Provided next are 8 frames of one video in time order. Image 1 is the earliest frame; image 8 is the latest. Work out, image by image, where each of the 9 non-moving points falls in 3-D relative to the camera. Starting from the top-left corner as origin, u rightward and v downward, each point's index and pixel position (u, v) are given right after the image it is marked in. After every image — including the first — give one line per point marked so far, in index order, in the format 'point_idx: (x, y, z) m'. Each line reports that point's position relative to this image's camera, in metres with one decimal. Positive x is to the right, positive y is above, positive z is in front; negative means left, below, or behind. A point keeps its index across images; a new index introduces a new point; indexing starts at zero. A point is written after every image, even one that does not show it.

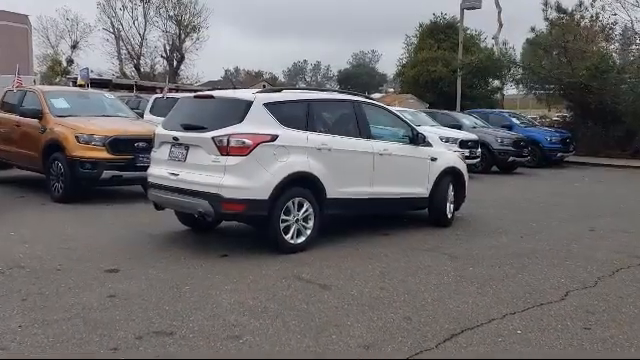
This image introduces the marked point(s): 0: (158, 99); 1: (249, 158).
0: (-4.4, +2.2, +16.8) m
1: (-0.8, +0.3, +7.4) m
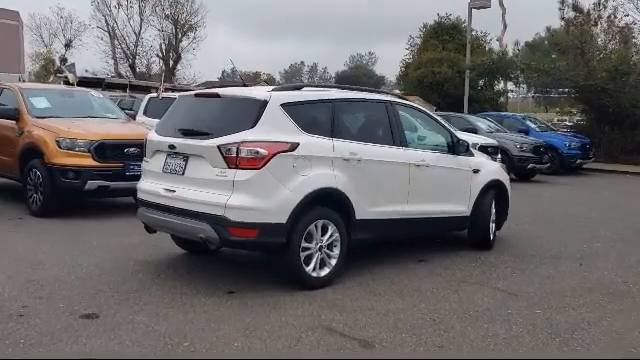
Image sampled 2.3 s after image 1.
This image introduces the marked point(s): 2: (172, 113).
0: (-4.1, +2.0, +15.2) m
1: (-0.5, +0.1, +5.9) m
2: (-1.6, +0.7, +6.9) m
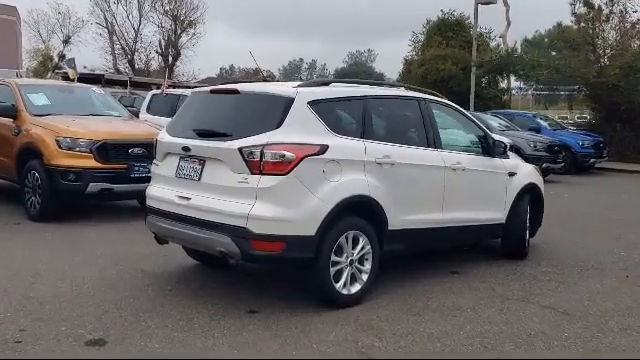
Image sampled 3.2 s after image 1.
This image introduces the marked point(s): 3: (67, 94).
0: (-3.9, +2.0, +14.6) m
1: (-0.2, 0.0, +5.3) m
2: (-1.4, +0.7, +6.2) m
3: (-4.5, +1.5, +11.0) m
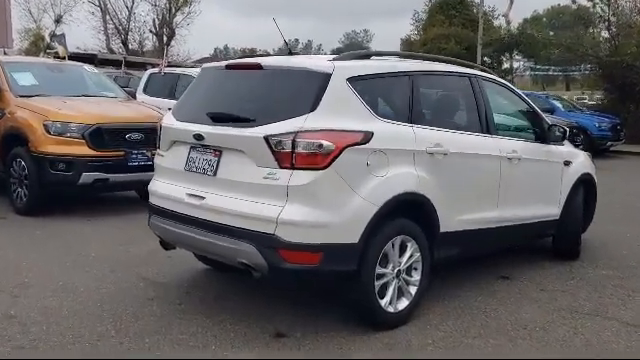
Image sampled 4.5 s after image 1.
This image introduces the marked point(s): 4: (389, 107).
0: (-3.6, +2.3, +13.5) m
1: (+0.1, 0.0, +4.3) m
2: (-1.1, +0.7, +5.2) m
3: (-4.2, +1.7, +9.9) m
4: (+0.5, +0.6, +4.8) m
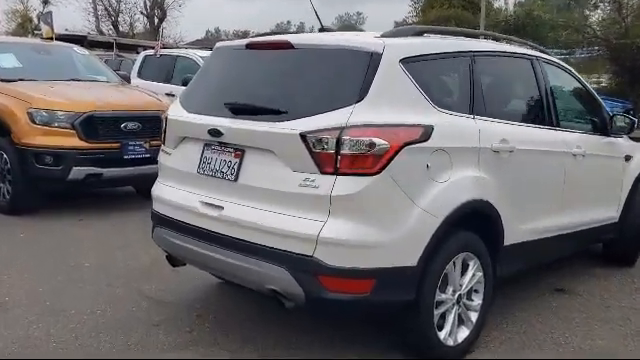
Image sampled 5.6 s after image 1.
0: (-3.5, +2.5, +12.5) m
1: (+0.4, 0.0, +3.4) m
2: (-0.8, +0.7, +4.3) m
3: (-4.0, +1.8, +9.0) m
4: (+0.8, +0.5, +4.0) m
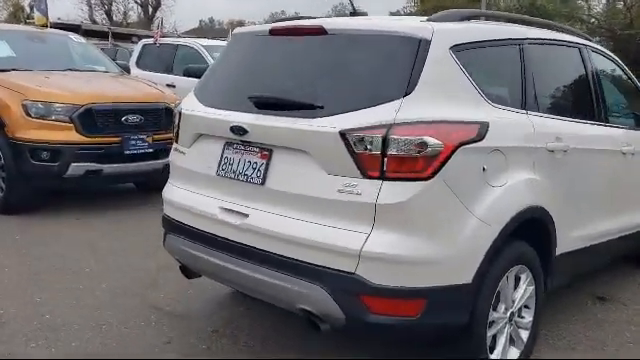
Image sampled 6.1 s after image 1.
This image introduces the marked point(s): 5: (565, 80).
0: (-3.3, +2.6, +12.0) m
1: (+0.6, 0.0, +3.0) m
2: (-0.6, +0.7, +3.8) m
3: (-3.9, +1.9, +8.5) m
4: (+1.0, +0.5, +3.5) m
5: (+1.6, +0.7, +4.1) m
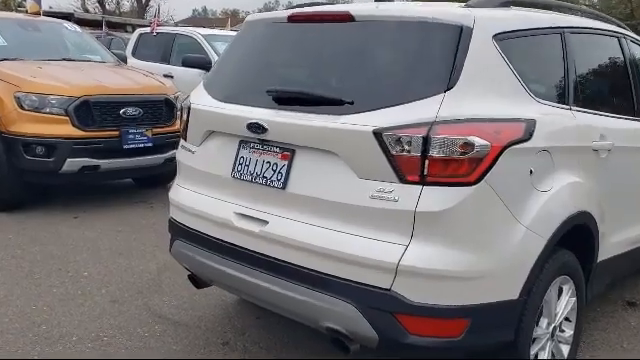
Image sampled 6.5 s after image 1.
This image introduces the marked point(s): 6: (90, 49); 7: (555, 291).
0: (-3.3, +2.7, +11.6) m
1: (+0.7, -0.1, +2.6) m
2: (-0.5, +0.7, +3.5) m
3: (-3.8, +1.9, +8.1) m
4: (+1.1, +0.5, +3.2) m
5: (+1.7, +0.7, +3.8) m
6: (-3.1, +1.8, +8.4) m
7: (+1.2, -0.6, +3.2) m
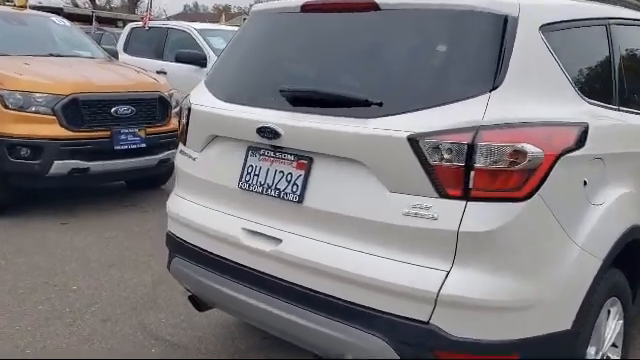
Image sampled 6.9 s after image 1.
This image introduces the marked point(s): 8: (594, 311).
0: (-3.3, +2.7, +11.2) m
1: (+0.8, -0.1, +2.3) m
2: (-0.4, +0.7, +3.1) m
3: (-3.8, +1.9, +7.6) m
4: (+1.2, +0.5, +2.8) m
5: (+1.8, +0.6, +3.5) m
6: (-3.1, +1.8, +8.0) m
7: (+1.3, -0.6, +2.8) m
8: (+1.1, -0.5, +2.6) m
